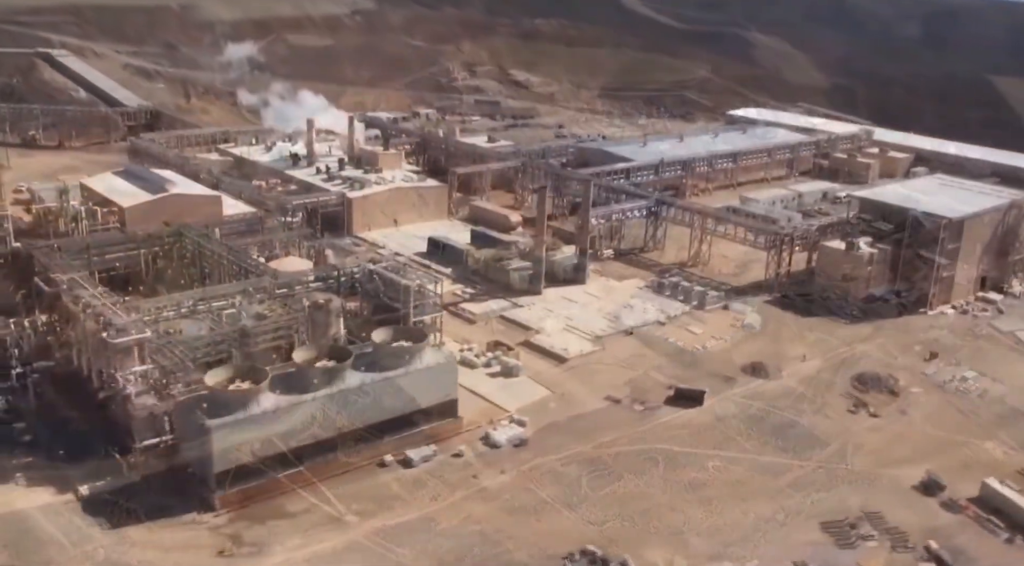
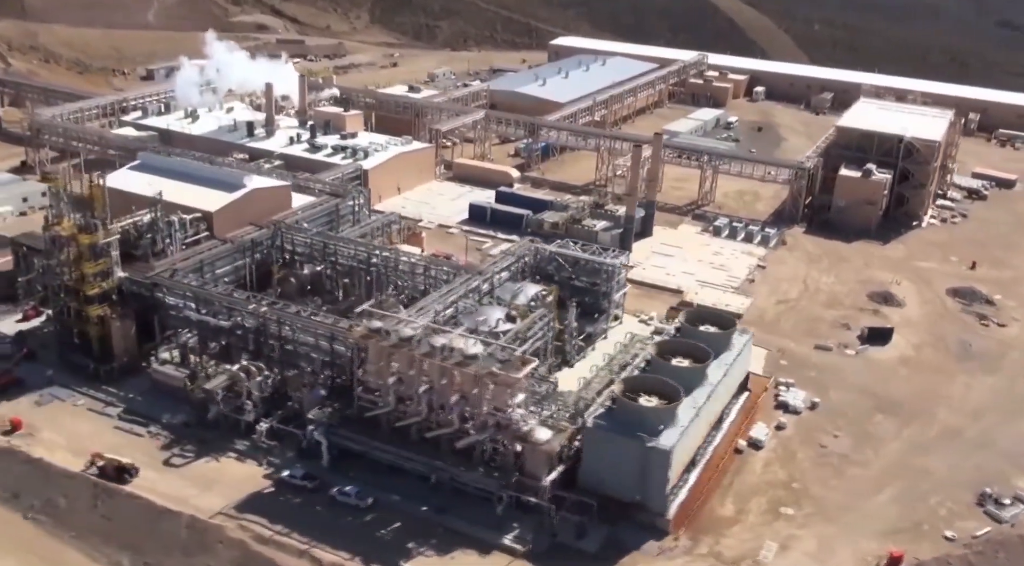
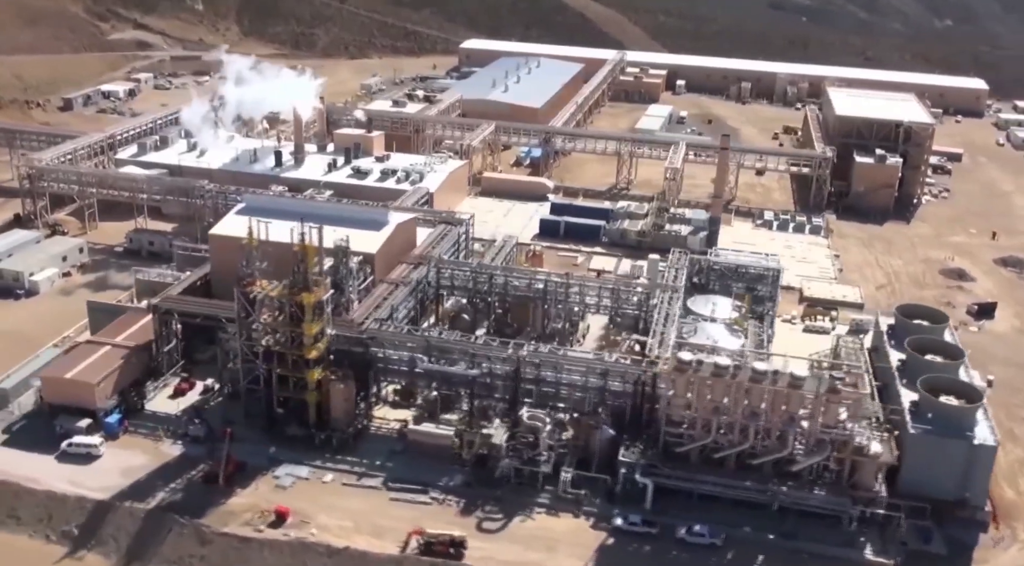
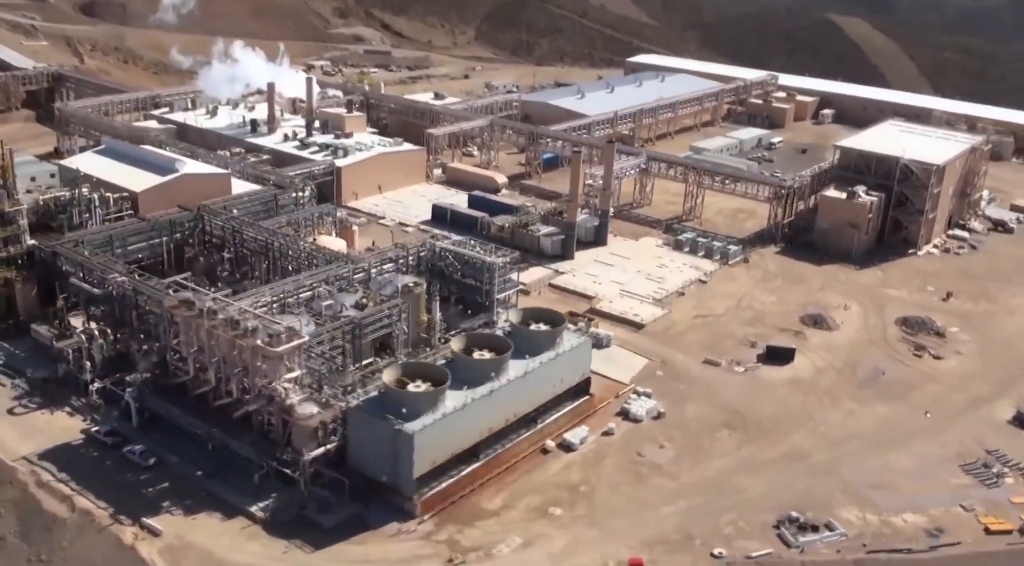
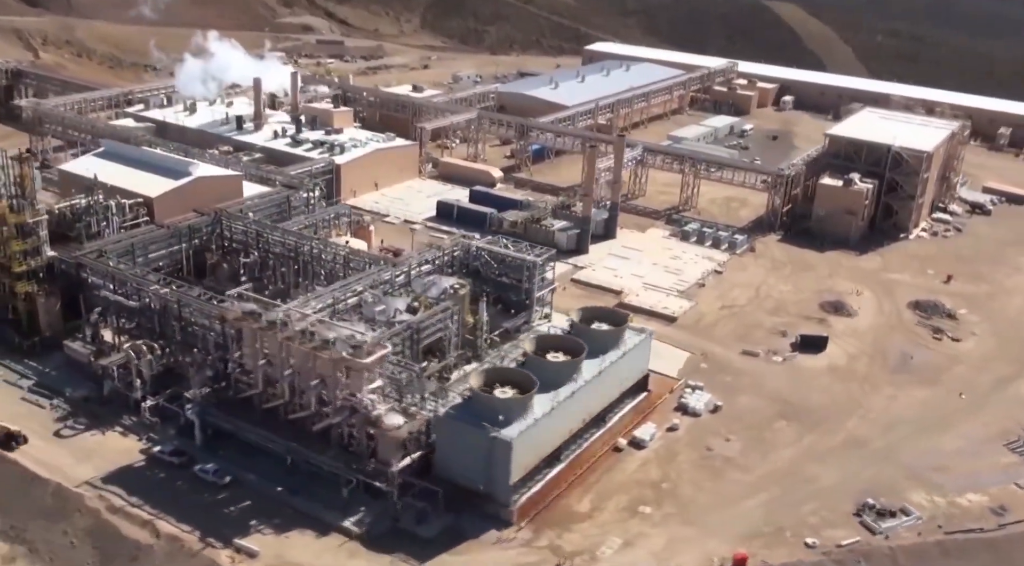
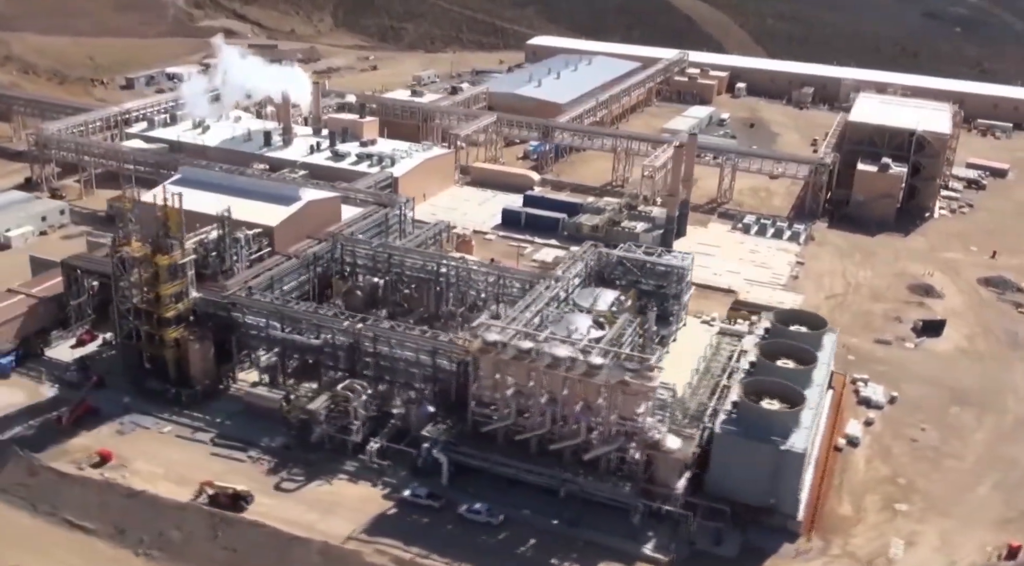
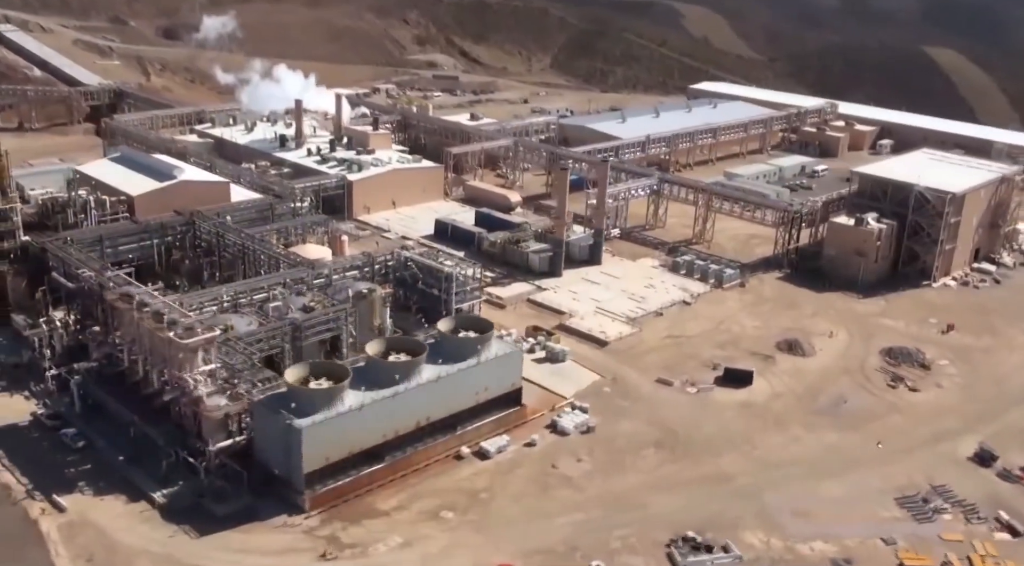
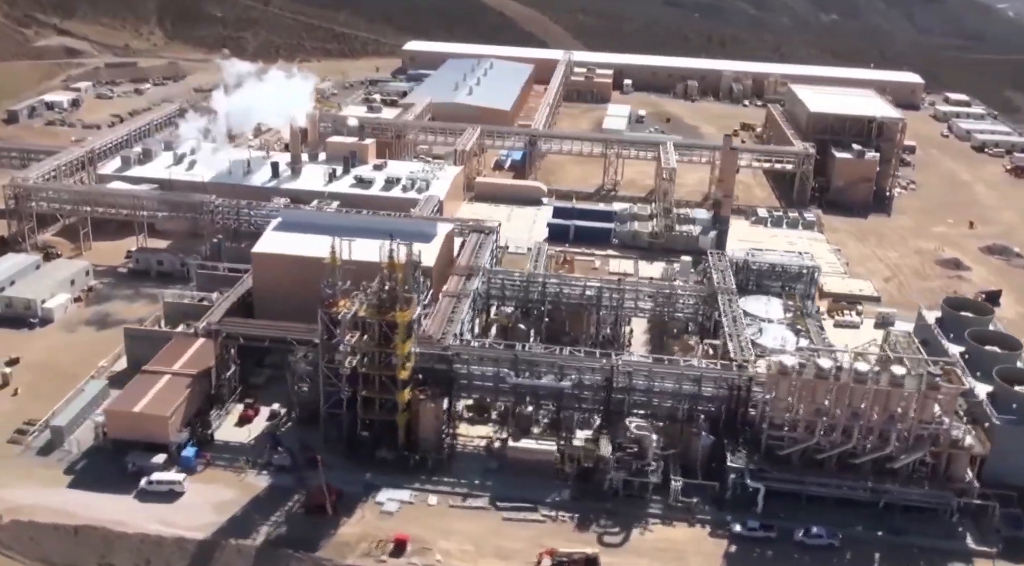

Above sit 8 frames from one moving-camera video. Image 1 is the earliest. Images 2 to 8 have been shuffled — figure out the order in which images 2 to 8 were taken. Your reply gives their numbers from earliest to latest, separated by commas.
7, 4, 5, 2, 6, 3, 8
